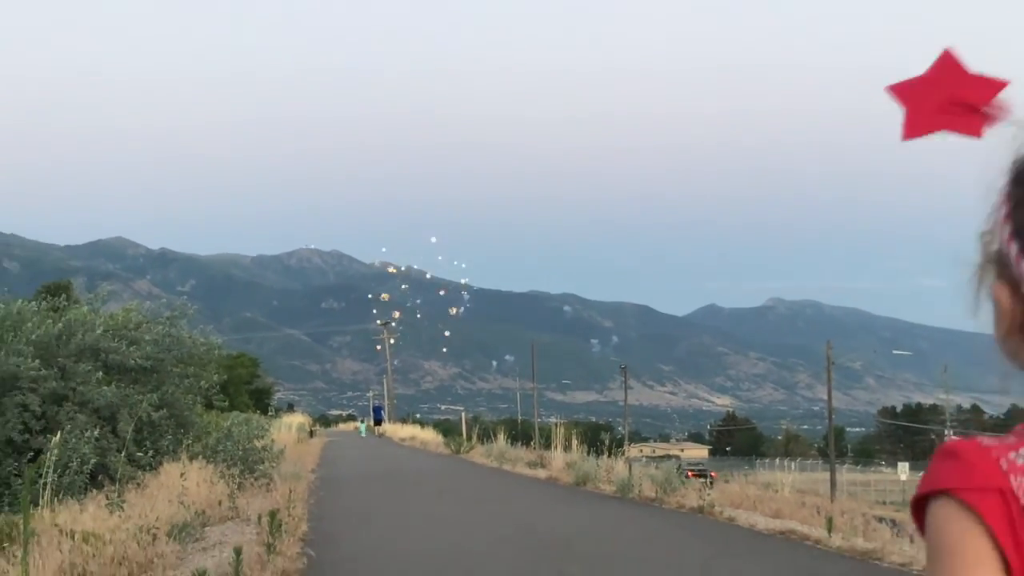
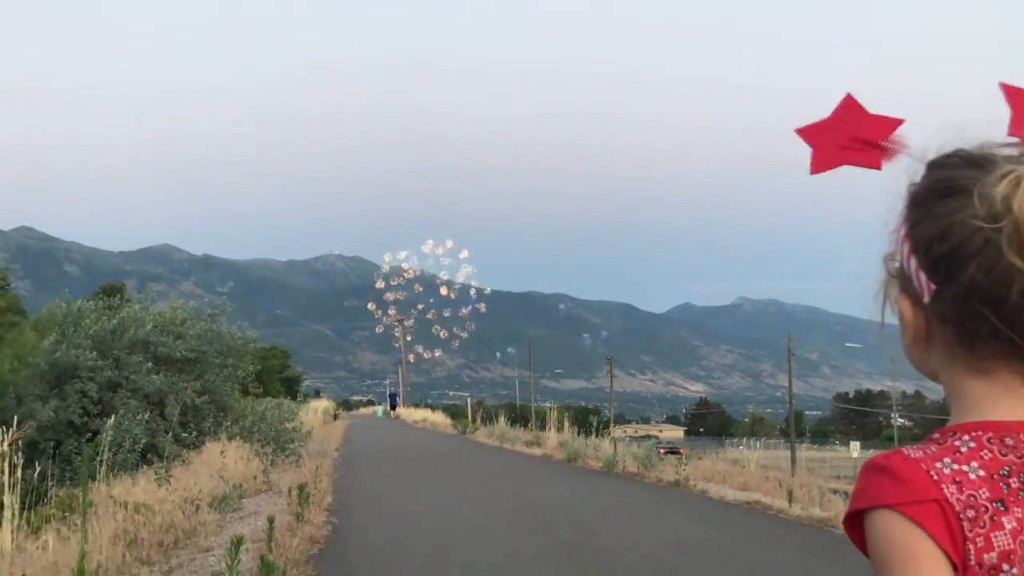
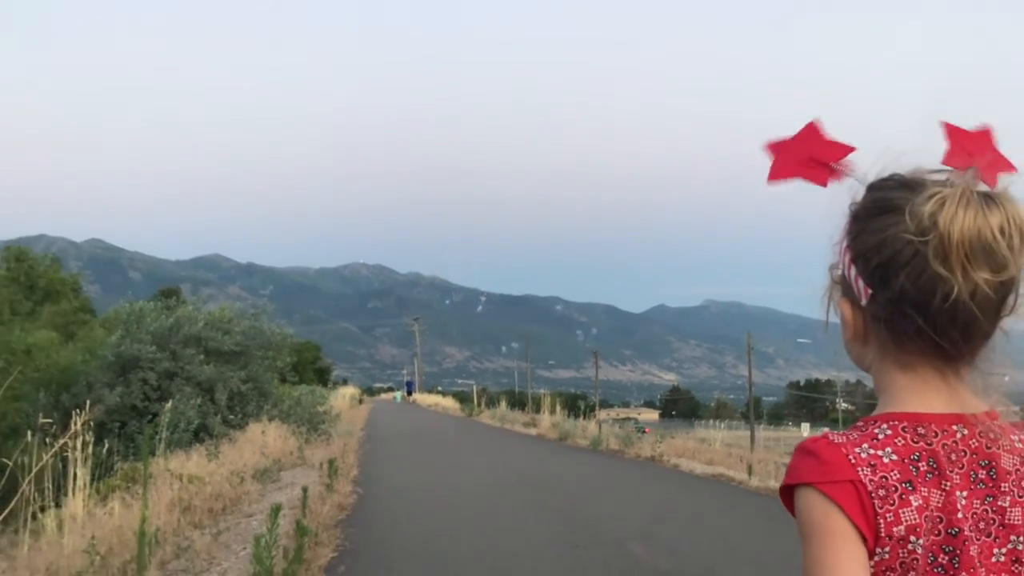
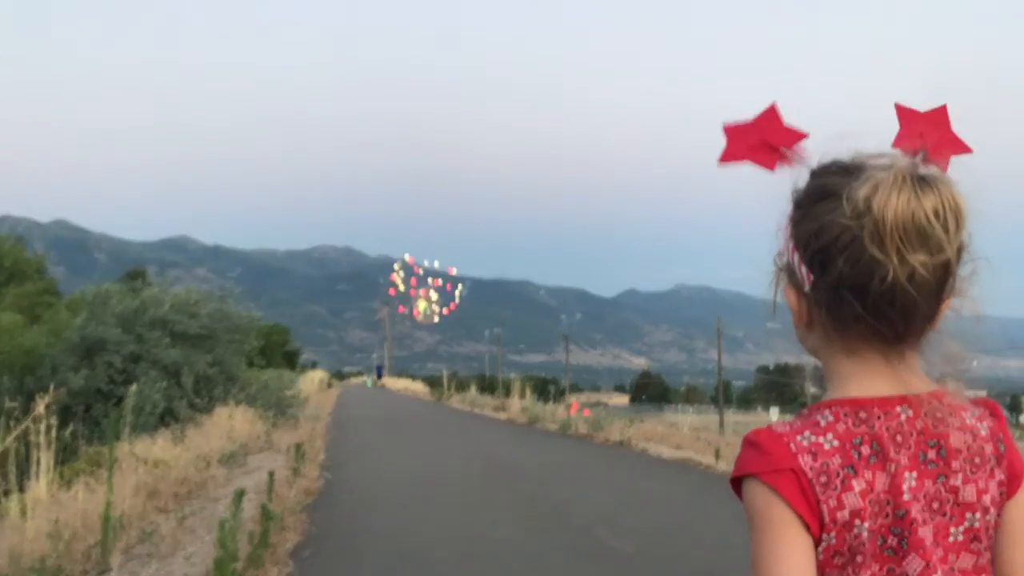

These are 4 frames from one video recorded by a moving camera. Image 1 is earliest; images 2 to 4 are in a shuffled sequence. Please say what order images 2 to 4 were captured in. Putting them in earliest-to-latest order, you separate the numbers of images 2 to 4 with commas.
2, 3, 4
